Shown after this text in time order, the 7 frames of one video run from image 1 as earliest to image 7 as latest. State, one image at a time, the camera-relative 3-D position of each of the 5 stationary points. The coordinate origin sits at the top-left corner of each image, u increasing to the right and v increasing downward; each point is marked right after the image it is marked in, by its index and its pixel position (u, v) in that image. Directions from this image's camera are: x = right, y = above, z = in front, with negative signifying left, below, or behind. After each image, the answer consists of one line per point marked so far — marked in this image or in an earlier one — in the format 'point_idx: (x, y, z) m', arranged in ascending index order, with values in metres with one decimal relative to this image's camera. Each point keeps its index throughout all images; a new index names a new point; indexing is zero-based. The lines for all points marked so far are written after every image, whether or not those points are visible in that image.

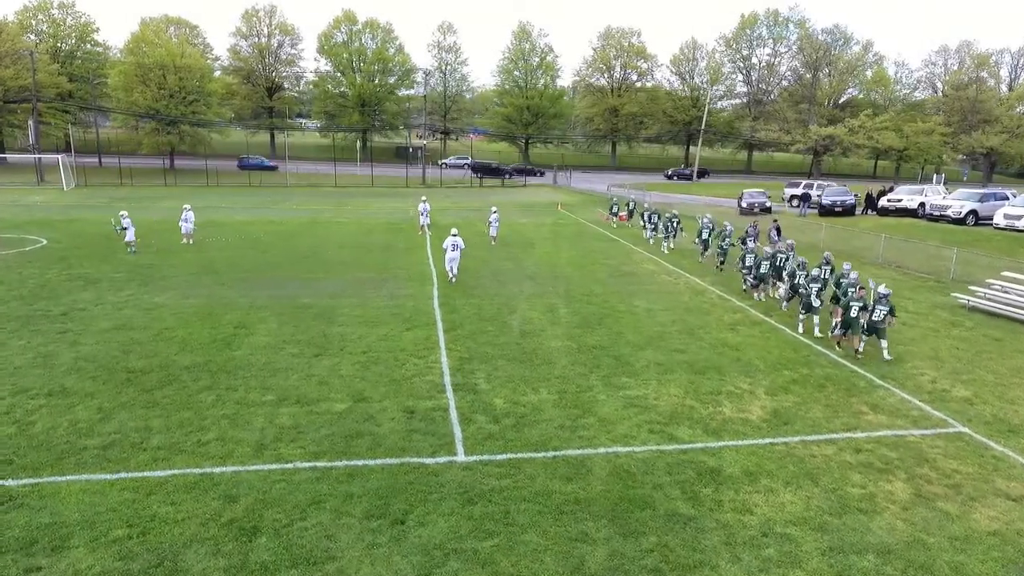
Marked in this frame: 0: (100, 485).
0: (-5.5, -2.7, +8.2) m
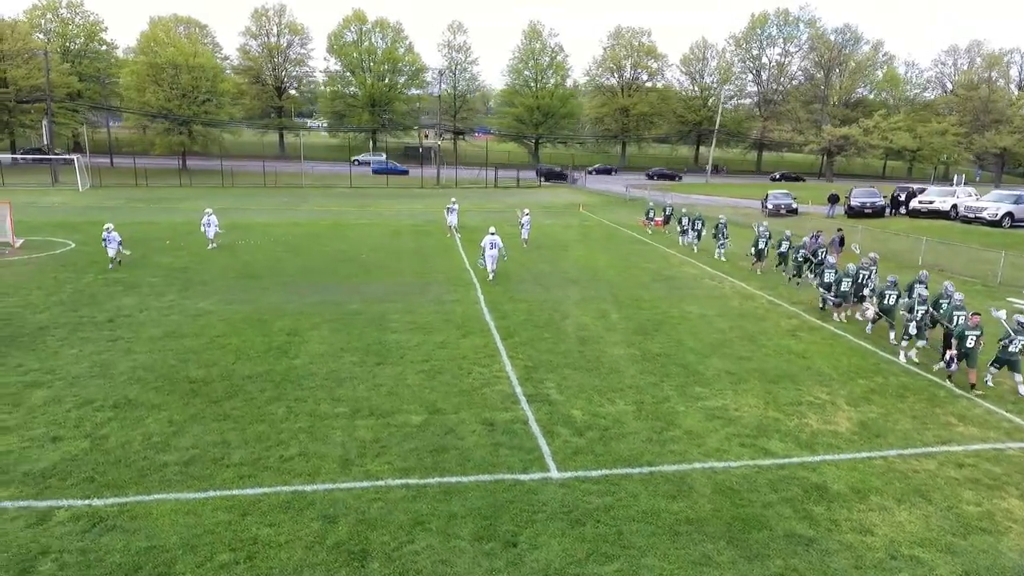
0: (-4.1, -2.8, +7.8) m
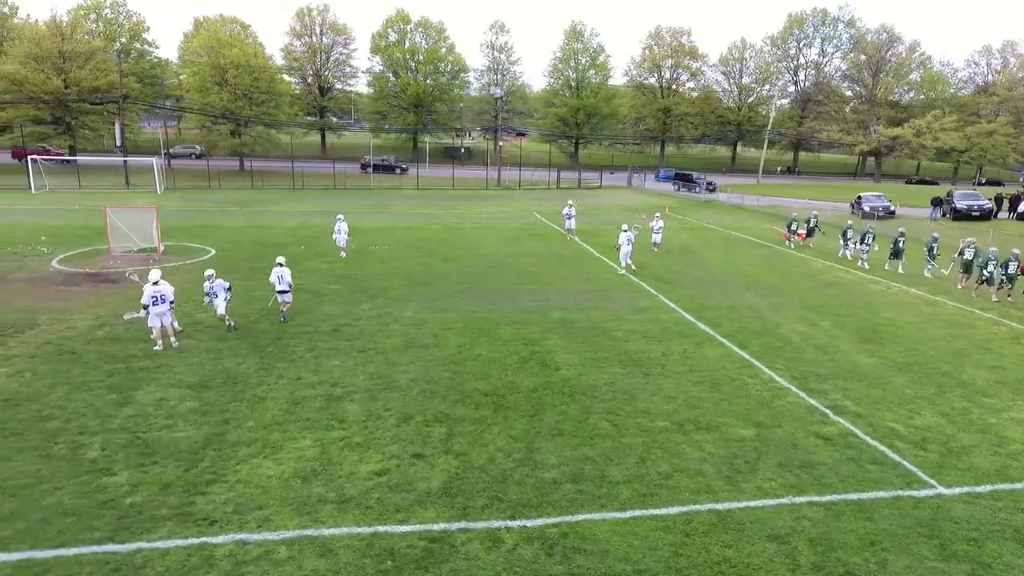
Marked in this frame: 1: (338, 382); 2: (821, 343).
0: (+1.5, -3.0, +7.8) m
1: (-3.4, -1.8, +11.8) m
2: (+7.5, -1.3, +14.7) m
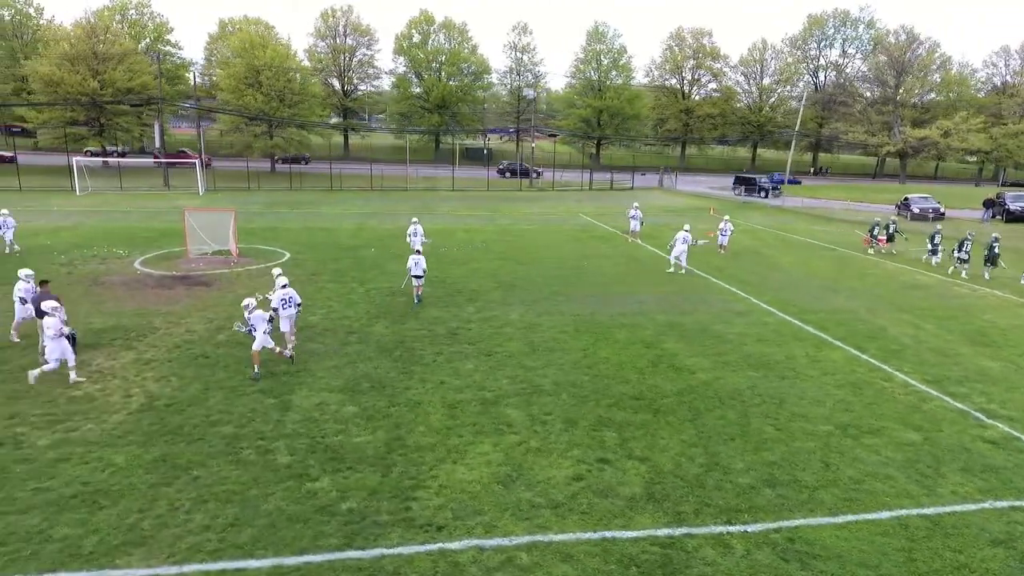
0: (+4.3, -3.1, +7.8) m
1: (-0.5, -1.9, +11.9) m
2: (+10.3, -1.4, +14.8) m
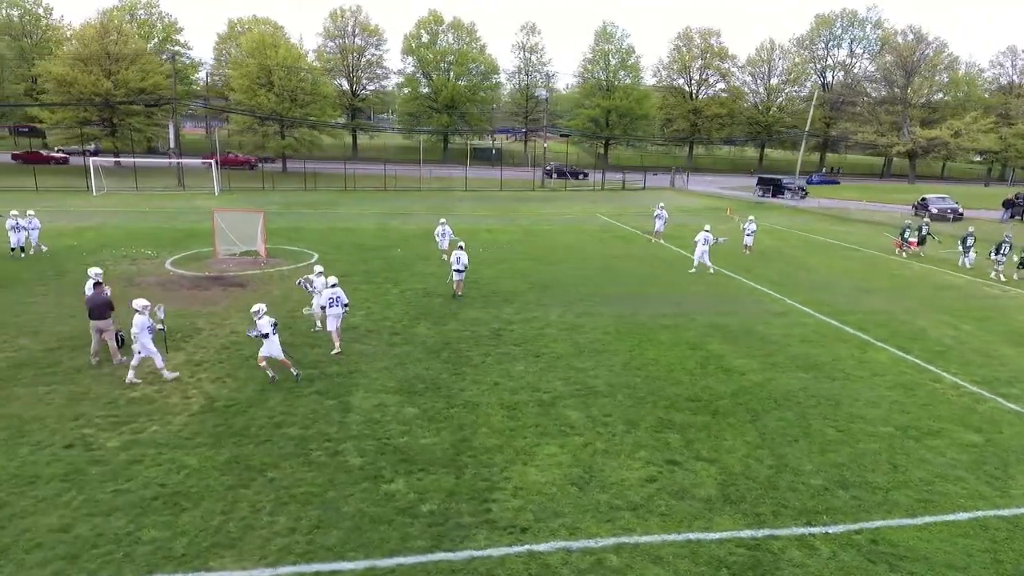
0: (+5.4, -3.1, +7.8) m
1: (+0.5, -1.9, +11.9) m
2: (+11.3, -1.4, +14.8) m
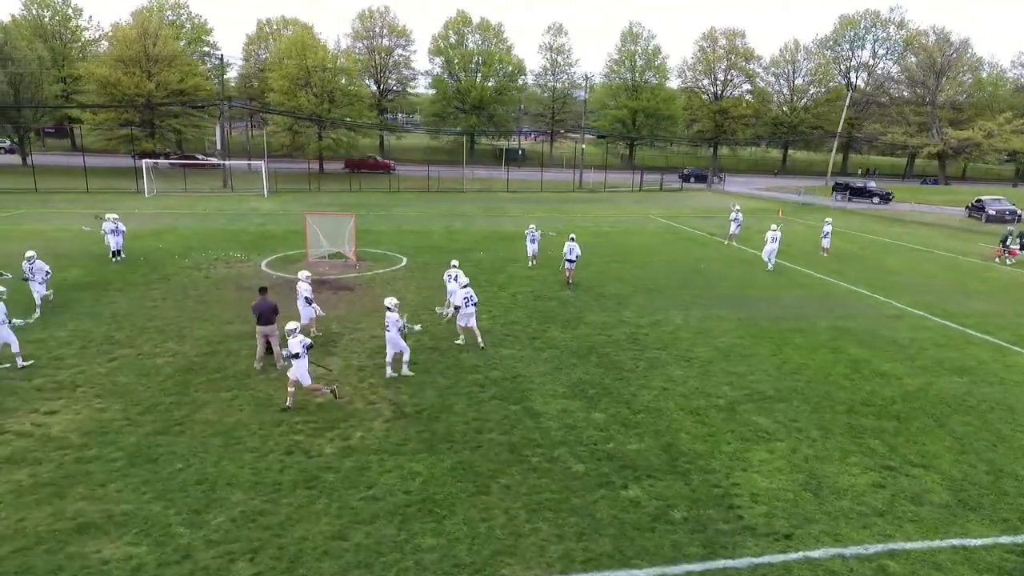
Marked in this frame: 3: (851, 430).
0: (+8.7, -3.2, +7.9) m
1: (+3.9, -2.0, +11.9) m
2: (+14.7, -1.5, +14.9) m
3: (+5.8, -2.5, +10.5) m
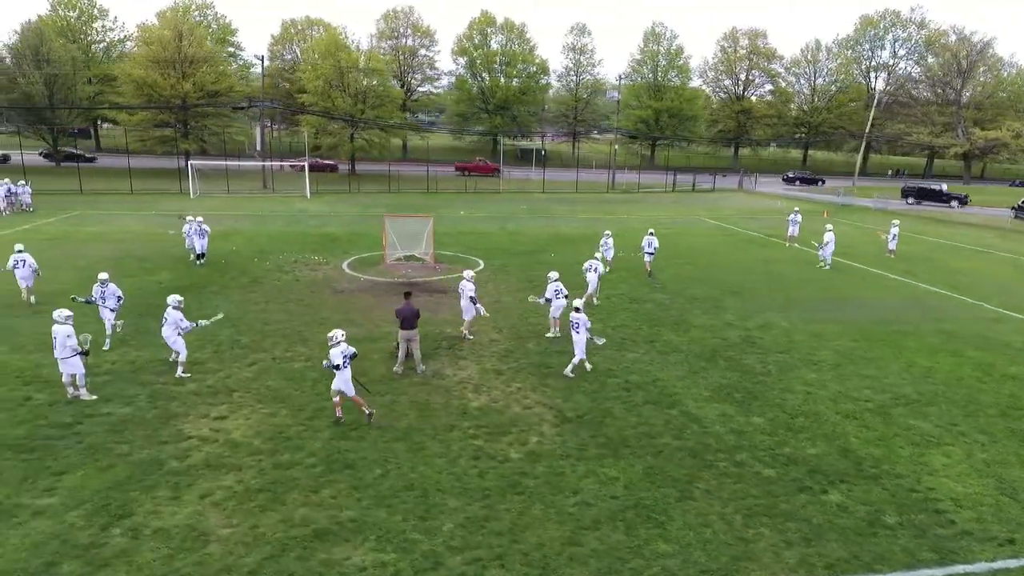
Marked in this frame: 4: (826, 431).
0: (+11.6, -3.3, +8.0) m
1: (+6.7, -2.1, +12.0) m
2: (+17.5, -1.6, +15.0) m
3: (+8.7, -2.5, +10.6) m
4: (+5.4, -2.5, +10.5) m
